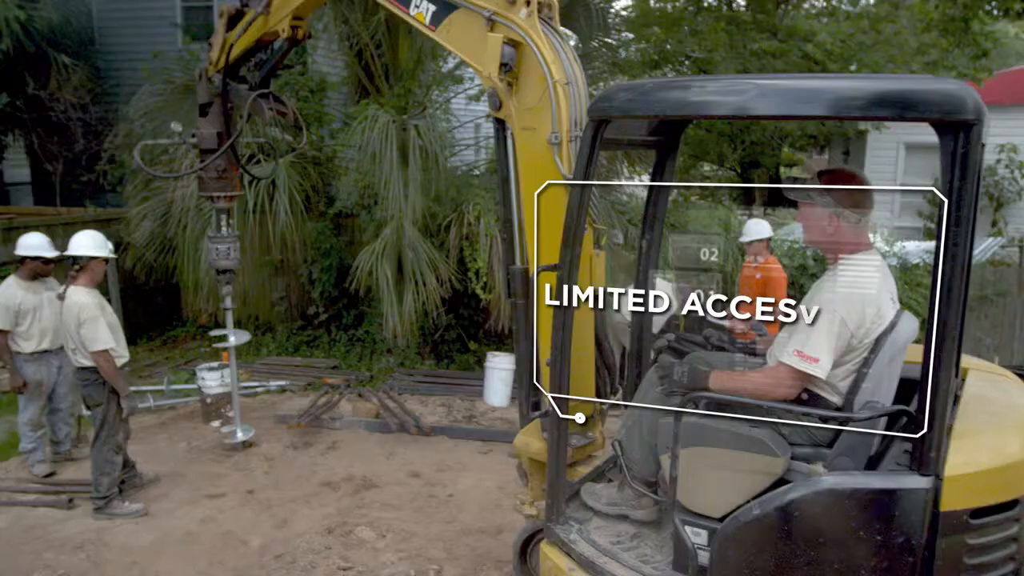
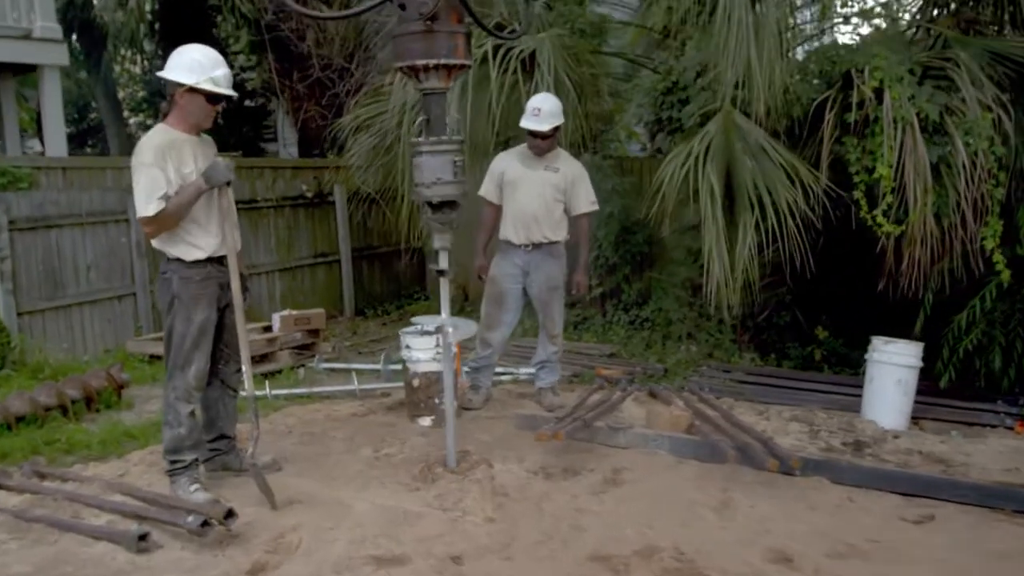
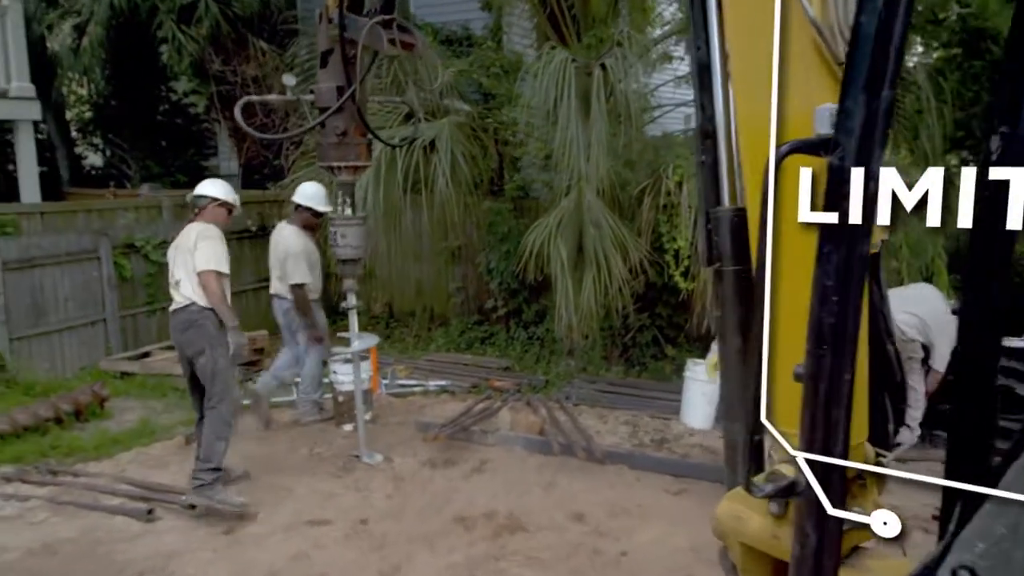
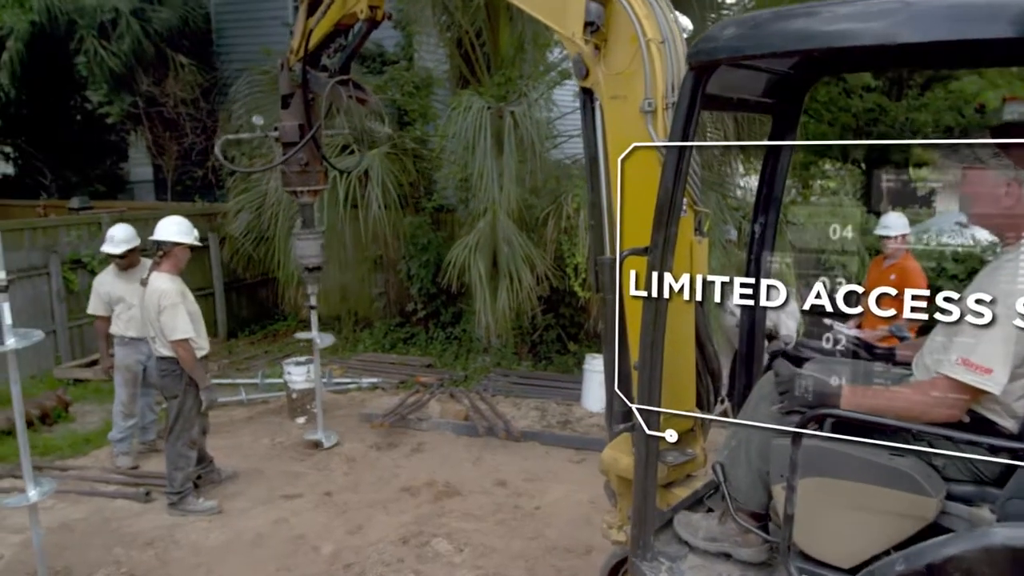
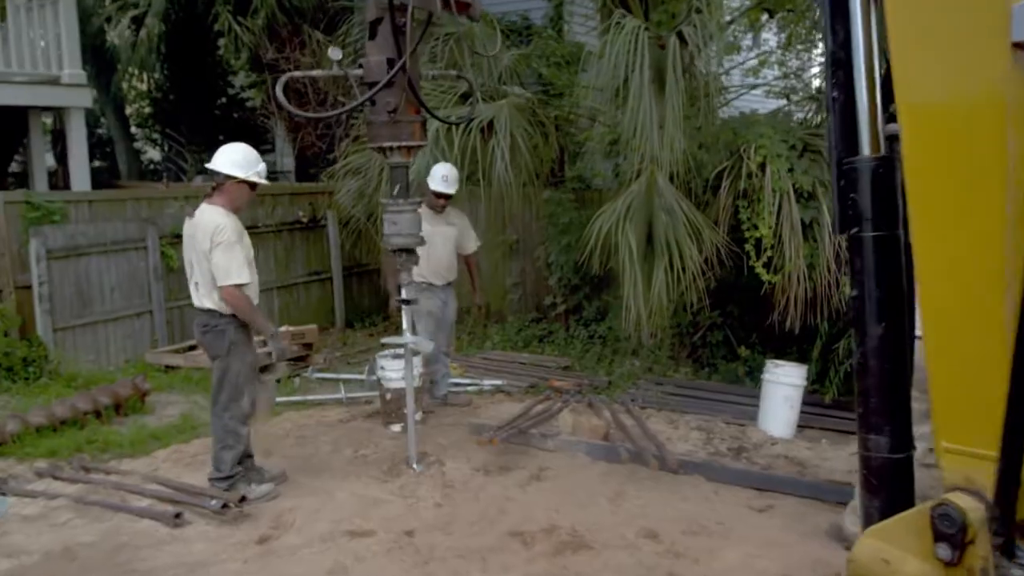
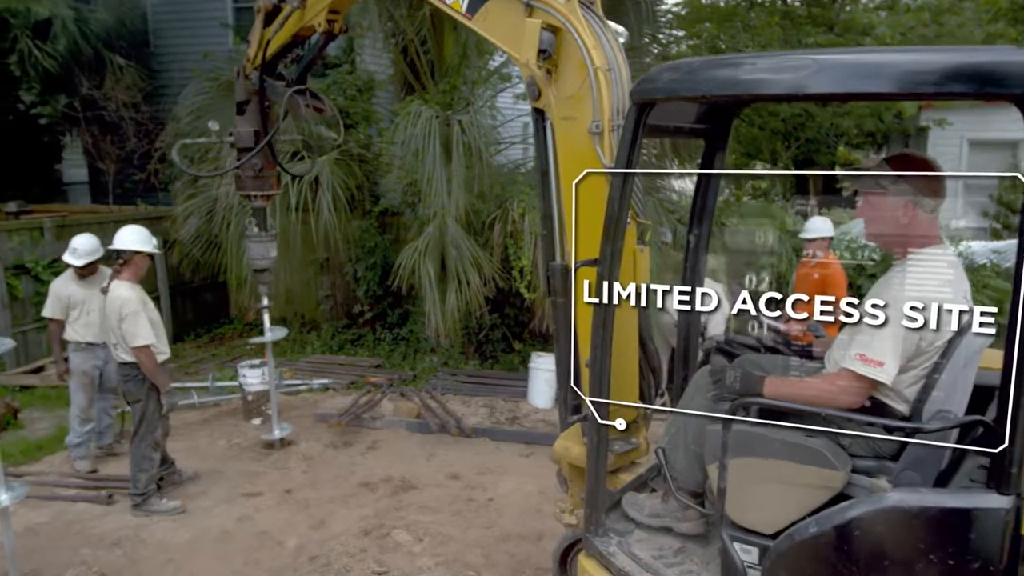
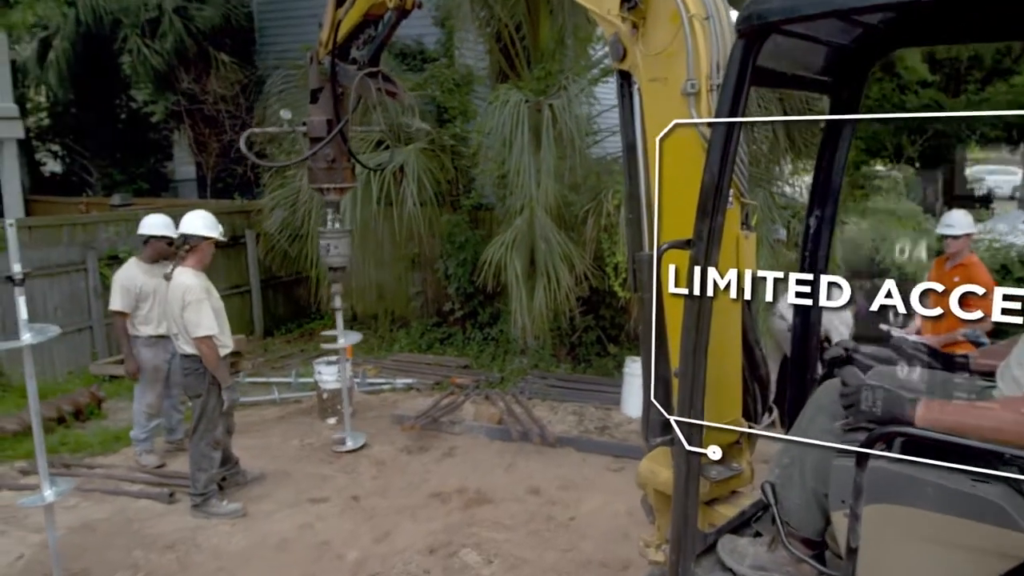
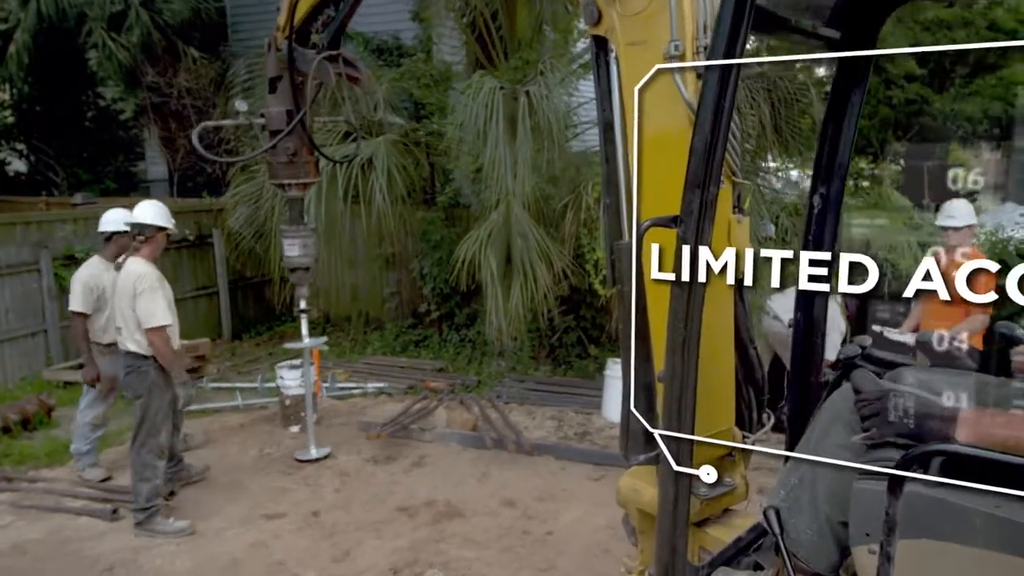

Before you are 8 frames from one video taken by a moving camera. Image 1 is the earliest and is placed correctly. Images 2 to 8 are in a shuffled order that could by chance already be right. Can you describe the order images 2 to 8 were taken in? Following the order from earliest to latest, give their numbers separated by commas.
6, 4, 7, 8, 3, 5, 2
